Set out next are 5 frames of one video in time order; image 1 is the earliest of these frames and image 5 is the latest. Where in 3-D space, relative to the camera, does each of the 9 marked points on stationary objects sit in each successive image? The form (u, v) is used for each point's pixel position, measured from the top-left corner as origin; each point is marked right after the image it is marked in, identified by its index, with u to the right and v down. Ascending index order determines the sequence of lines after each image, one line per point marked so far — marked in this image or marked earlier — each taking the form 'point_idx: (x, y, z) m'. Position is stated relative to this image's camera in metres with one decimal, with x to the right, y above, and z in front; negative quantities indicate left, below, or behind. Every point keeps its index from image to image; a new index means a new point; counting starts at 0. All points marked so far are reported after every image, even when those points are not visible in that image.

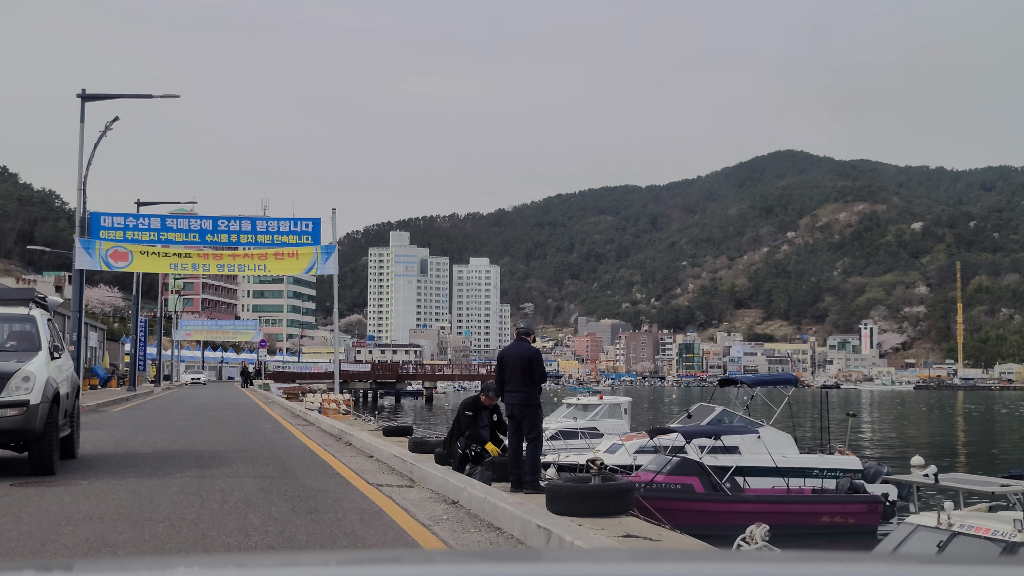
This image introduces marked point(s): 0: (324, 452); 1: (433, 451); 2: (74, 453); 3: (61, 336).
0: (-2.9, -2.6, +15.0) m
1: (-1.3, -2.6, +15.6) m
2: (-6.0, -2.3, +13.1) m
3: (-6.4, -0.7, +13.3) m
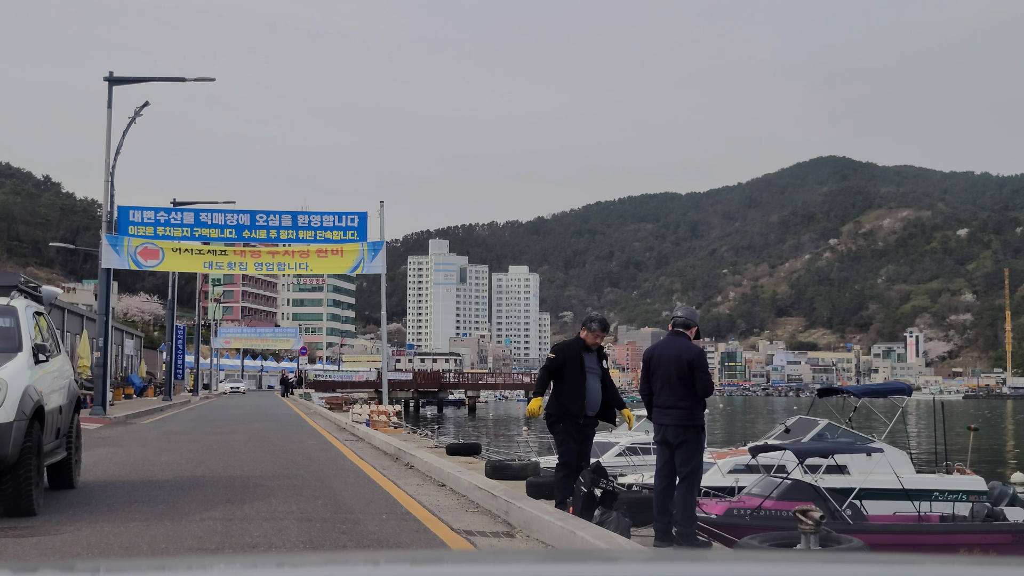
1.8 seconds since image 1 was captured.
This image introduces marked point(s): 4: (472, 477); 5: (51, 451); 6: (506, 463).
0: (-1.6, -2.4, +12.1) m
1: (+0.1, -2.4, +12.6) m
2: (-4.7, -2.1, +10.3) m
3: (-5.2, -0.5, +10.6) m
4: (-0.4, -2.2, +11.0) m
5: (-4.5, -1.6, +9.3) m
6: (-0.1, -2.3, +12.5) m
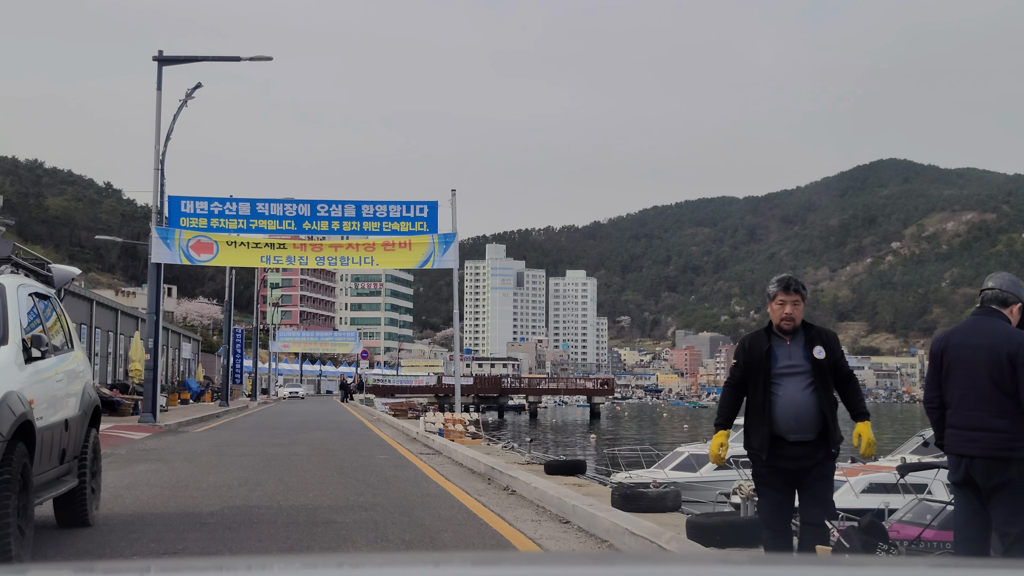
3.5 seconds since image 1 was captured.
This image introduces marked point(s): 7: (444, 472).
0: (-0.3, -2.2, +9.4) m
1: (+1.4, -2.2, +9.9) m
2: (-3.5, -1.9, +7.8) m
3: (-3.9, -0.3, +8.2) m
4: (+0.8, -1.9, +8.2) m
5: (-3.3, -1.4, +6.8) m
6: (+1.3, -2.1, +9.7) m
7: (-1.0, -2.6, +13.6) m
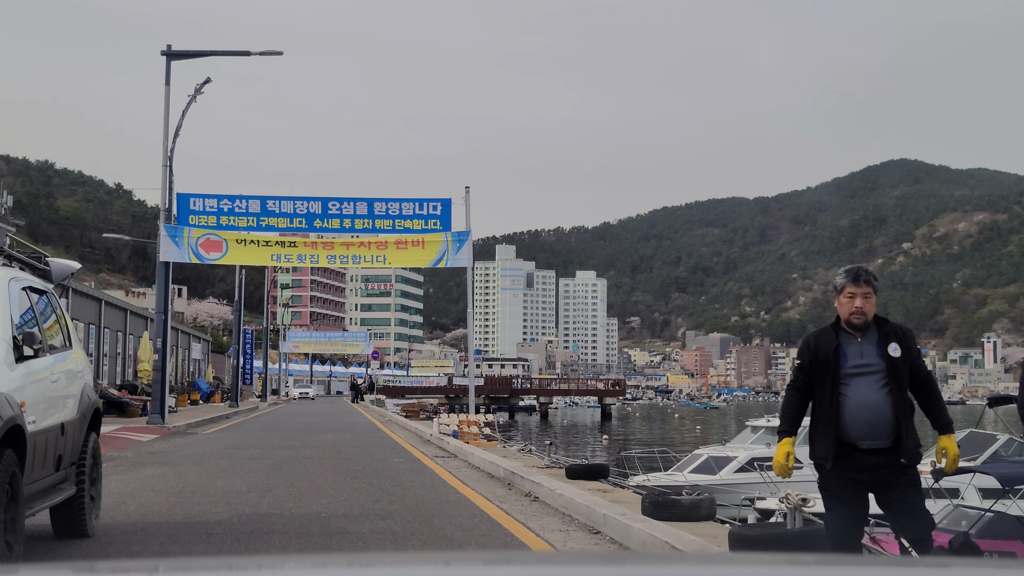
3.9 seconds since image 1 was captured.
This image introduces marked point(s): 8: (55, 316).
0: (0.0, -2.2, +8.9) m
1: (+1.7, -2.2, +9.3) m
2: (-3.2, -1.8, +7.3) m
3: (-3.7, -0.2, +7.7) m
4: (+1.1, -1.9, +7.7) m
5: (-3.1, -1.4, +6.3) m
6: (+1.5, -2.0, +9.2) m
7: (-0.7, -2.6, +13.1) m
8: (-3.7, -0.2, +7.7) m
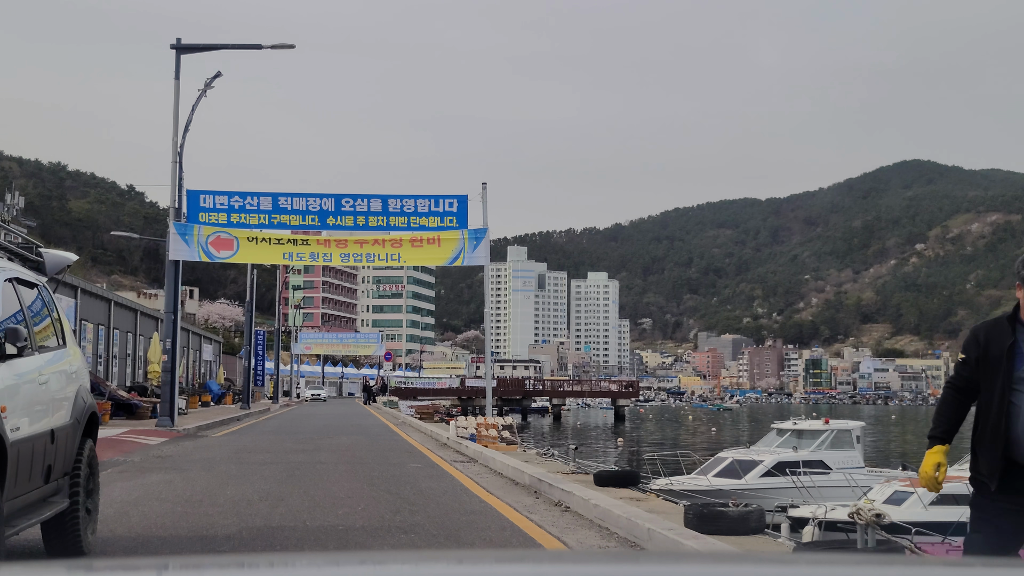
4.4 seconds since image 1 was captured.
0: (+0.2, -2.1, +8.2) m
1: (+2.0, -2.1, +8.6) m
2: (-3.0, -1.8, +6.6) m
3: (-3.4, -0.2, +7.0) m
4: (+1.3, -1.8, +6.9) m
5: (-2.9, -1.3, +5.6) m
6: (+1.8, -2.0, +8.4) m
7: (-0.4, -2.5, +12.4) m
8: (-3.4, -0.2, +7.1) m
